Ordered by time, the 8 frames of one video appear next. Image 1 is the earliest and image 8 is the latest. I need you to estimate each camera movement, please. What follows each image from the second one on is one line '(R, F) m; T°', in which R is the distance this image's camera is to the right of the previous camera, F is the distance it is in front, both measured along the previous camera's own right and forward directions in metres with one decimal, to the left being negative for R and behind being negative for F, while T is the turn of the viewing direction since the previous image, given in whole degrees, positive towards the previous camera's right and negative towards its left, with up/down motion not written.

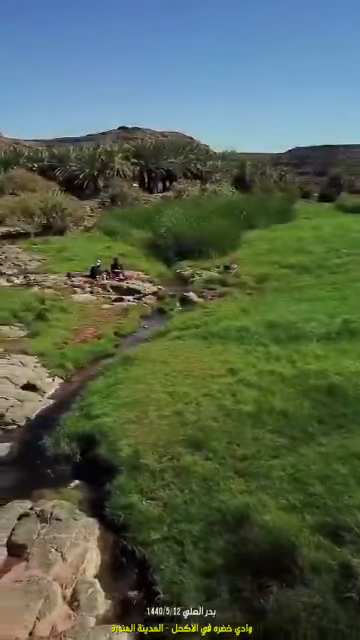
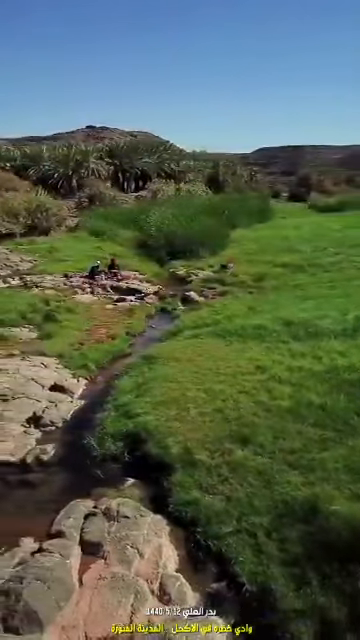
(-2.7, -0.2) m; +3°
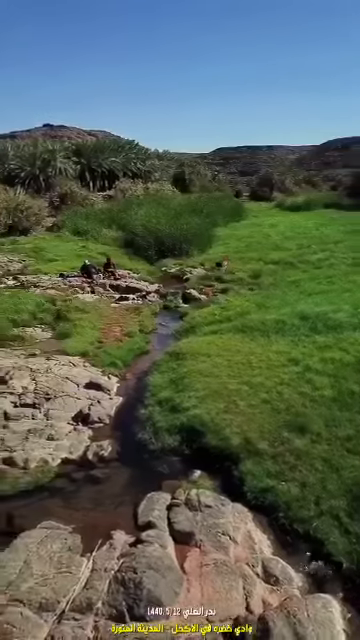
(-3.4, -0.3) m; +4°
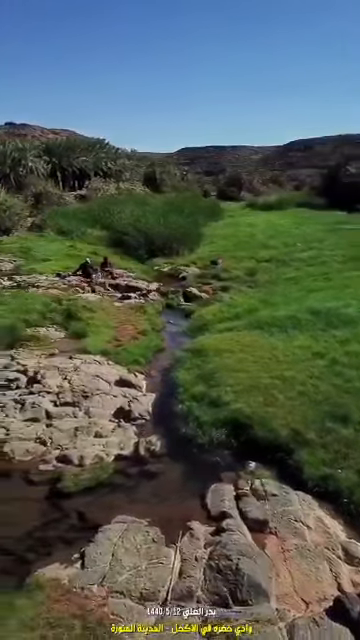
(-2.9, -0.2) m; +4°
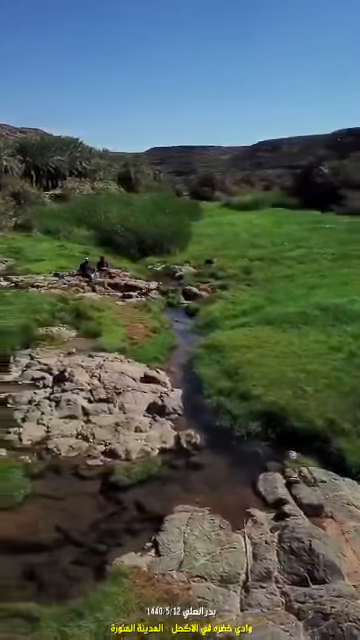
(-2.5, -0.4) m; +3°
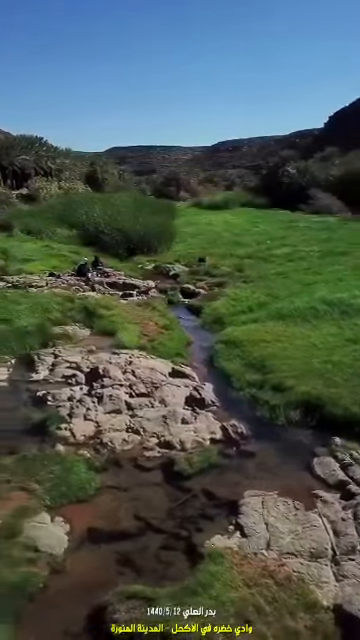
(-3.2, -0.5) m; +4°
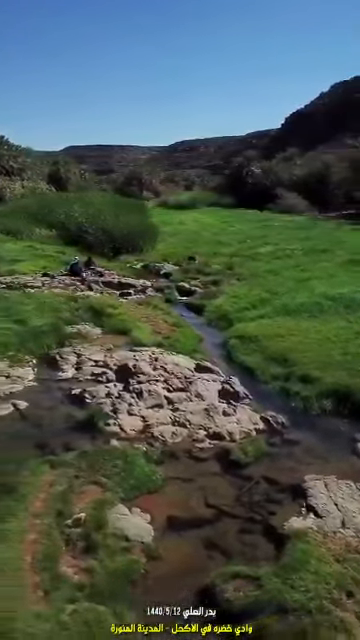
(-3.2, -0.4) m; +5°
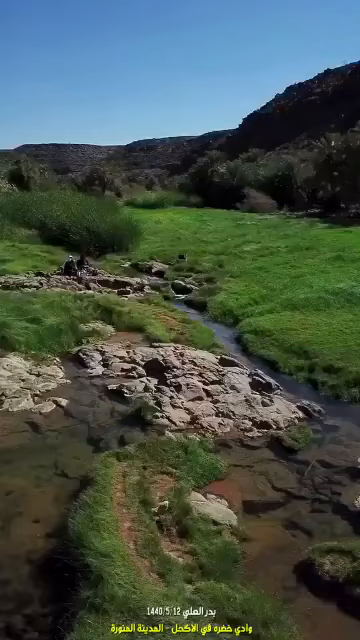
(-3.3, -0.4) m; +5°
